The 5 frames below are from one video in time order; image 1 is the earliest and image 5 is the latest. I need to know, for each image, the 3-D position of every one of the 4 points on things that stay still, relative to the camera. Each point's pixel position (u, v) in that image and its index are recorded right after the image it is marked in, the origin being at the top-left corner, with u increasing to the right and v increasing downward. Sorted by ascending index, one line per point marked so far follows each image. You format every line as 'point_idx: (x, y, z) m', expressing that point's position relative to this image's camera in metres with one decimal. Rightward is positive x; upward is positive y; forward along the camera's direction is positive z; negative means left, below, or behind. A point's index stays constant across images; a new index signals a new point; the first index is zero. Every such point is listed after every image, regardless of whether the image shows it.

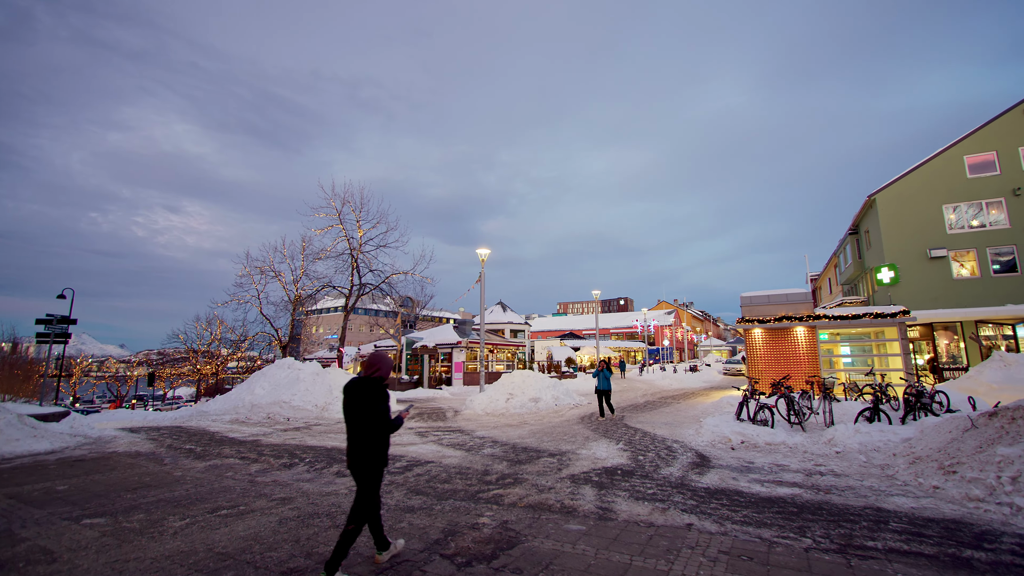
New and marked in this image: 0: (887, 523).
0: (+4.1, -2.6, +5.1) m
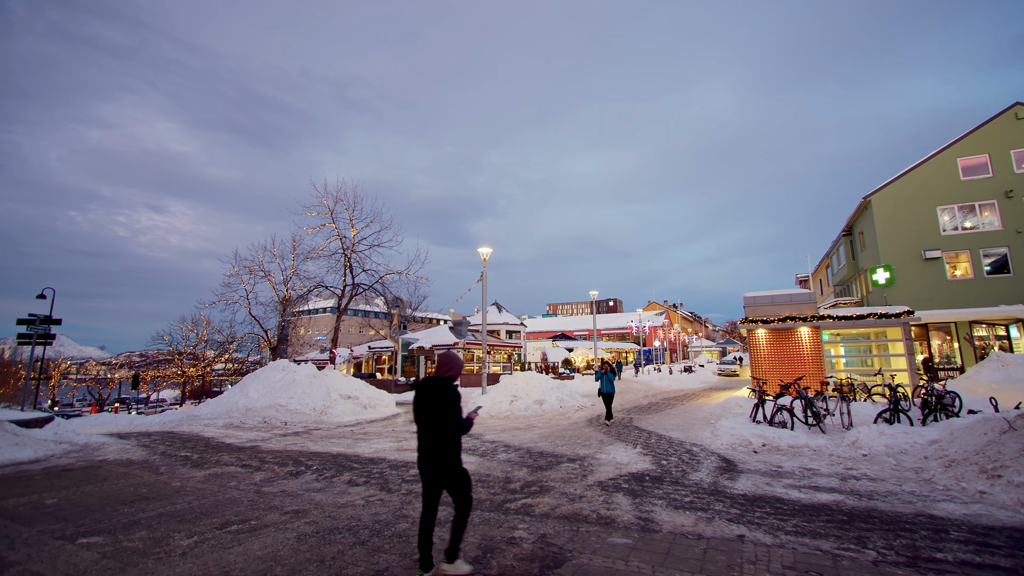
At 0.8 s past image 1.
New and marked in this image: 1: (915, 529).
0: (+4.5, -2.5, +4.8) m
1: (+4.3, -2.6, +4.9) m
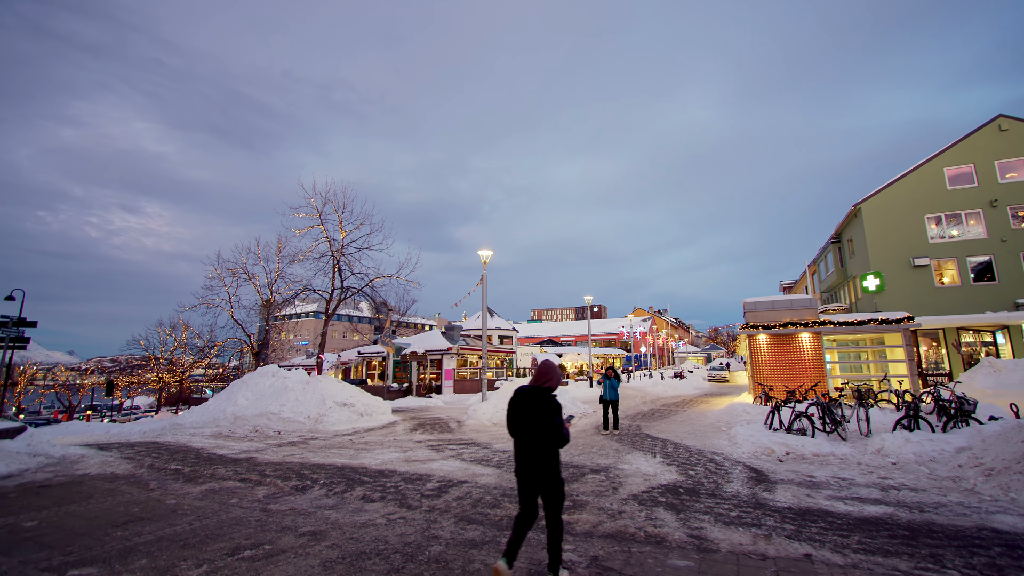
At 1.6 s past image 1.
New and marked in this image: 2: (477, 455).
0: (+5.0, -2.6, +4.5) m
1: (+4.7, -2.6, +4.6) m
2: (-0.7, -3.4, +9.5) m
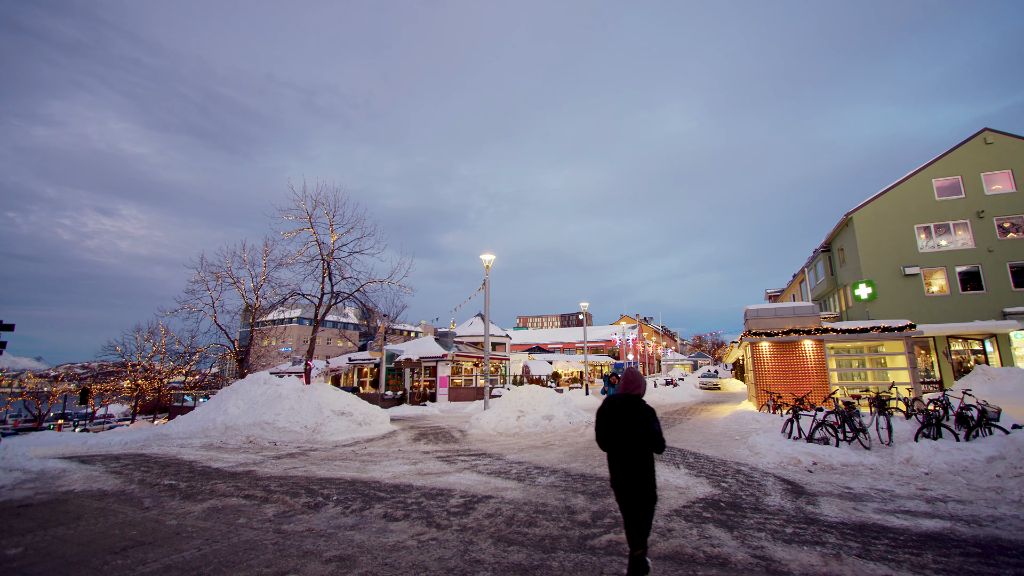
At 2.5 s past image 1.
0: (+5.5, -2.6, +4.3) m
1: (+5.2, -2.6, +4.3) m
2: (-0.4, -3.5, +9.1) m
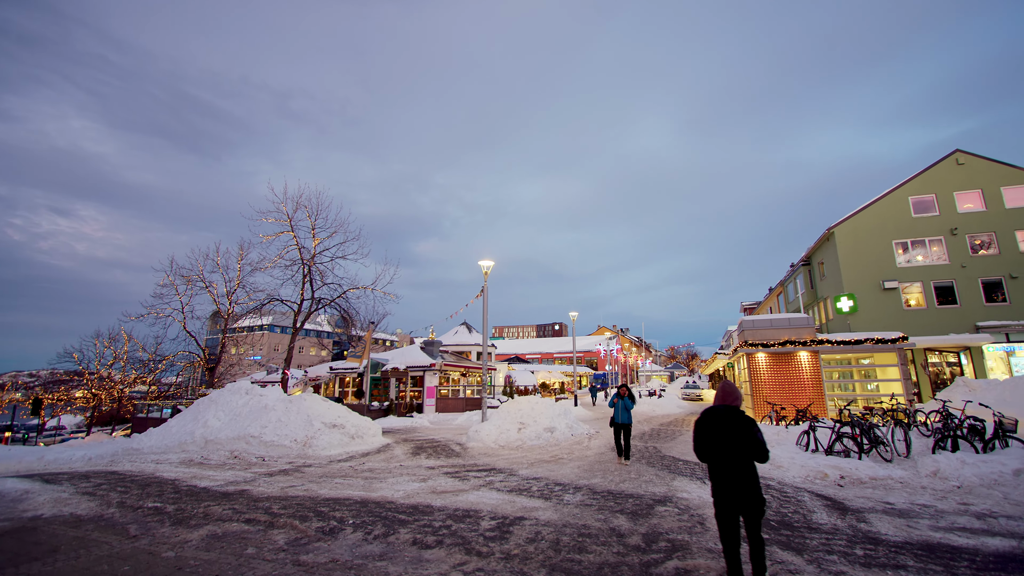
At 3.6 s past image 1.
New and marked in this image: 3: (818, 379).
0: (+6.1, -2.7, +4.1) m
1: (+5.8, -2.7, +4.1) m
2: (-0.1, -3.6, +8.5) m
3: (+11.4, -3.4, +17.4) m
